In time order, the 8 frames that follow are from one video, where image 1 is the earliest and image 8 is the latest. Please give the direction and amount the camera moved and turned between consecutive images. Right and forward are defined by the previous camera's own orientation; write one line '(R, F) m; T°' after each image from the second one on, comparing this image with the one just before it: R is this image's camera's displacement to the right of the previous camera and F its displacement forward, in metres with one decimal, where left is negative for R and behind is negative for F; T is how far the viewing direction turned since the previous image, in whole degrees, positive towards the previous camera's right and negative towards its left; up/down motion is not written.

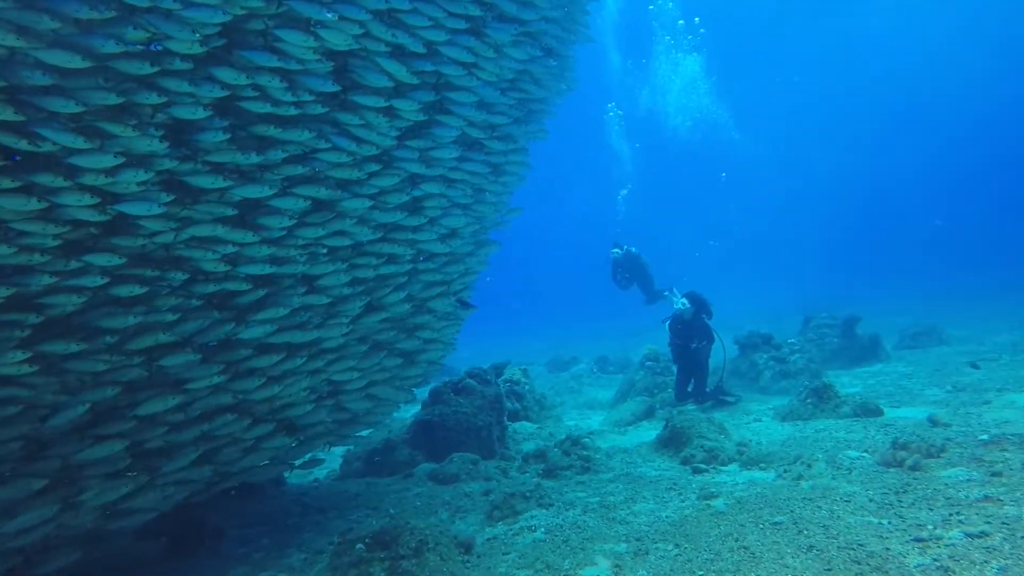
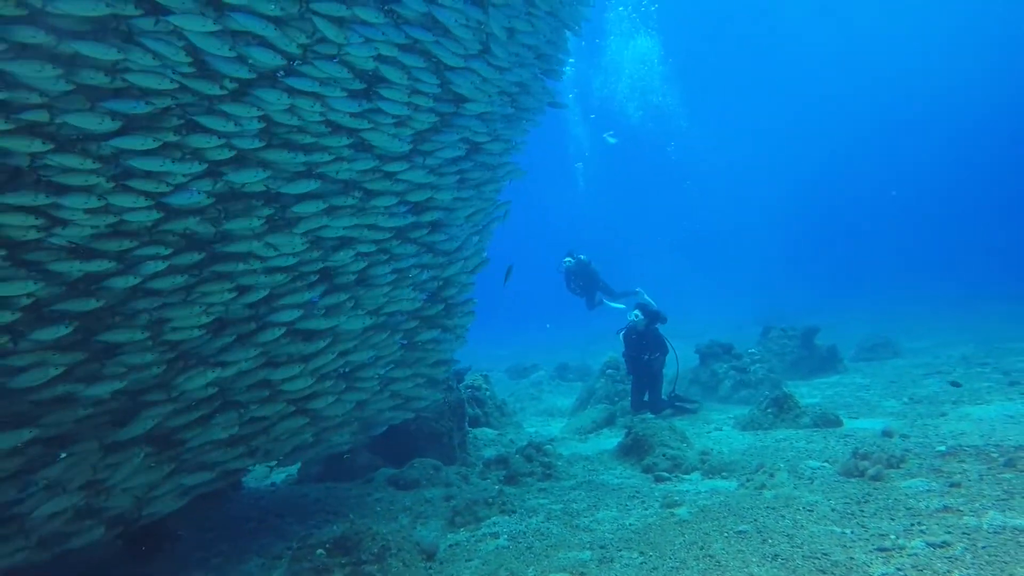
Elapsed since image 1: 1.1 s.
(+0.1, 0.0) m; +1°
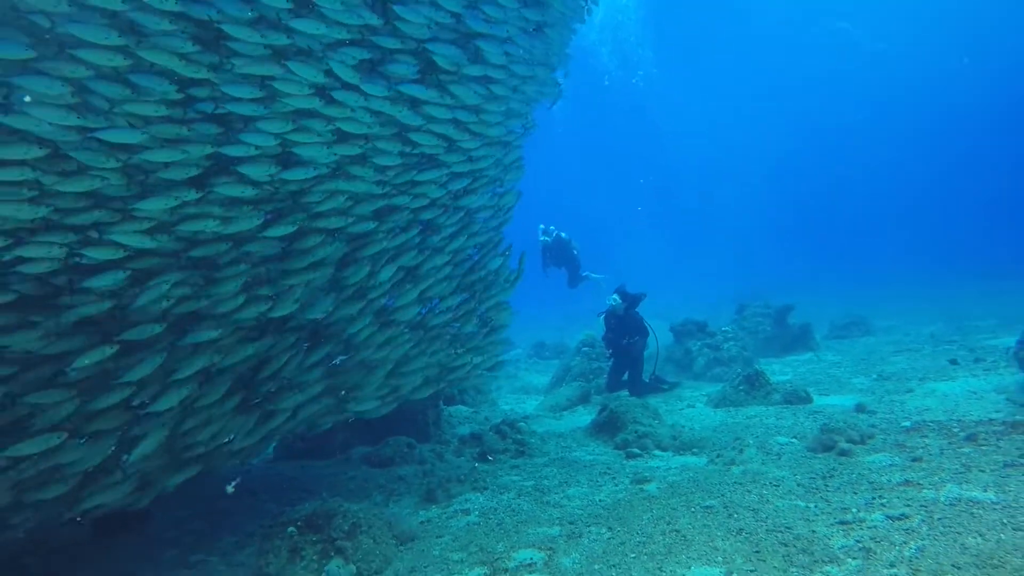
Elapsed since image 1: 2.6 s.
(0.0, 0.0) m; +2°
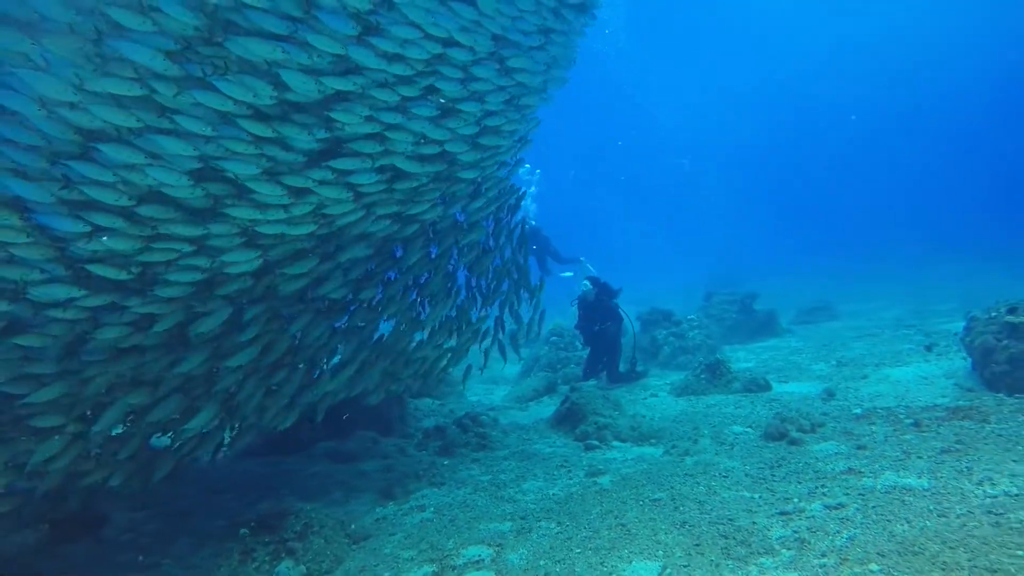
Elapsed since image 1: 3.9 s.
(-0.1, 0.0) m; +5°
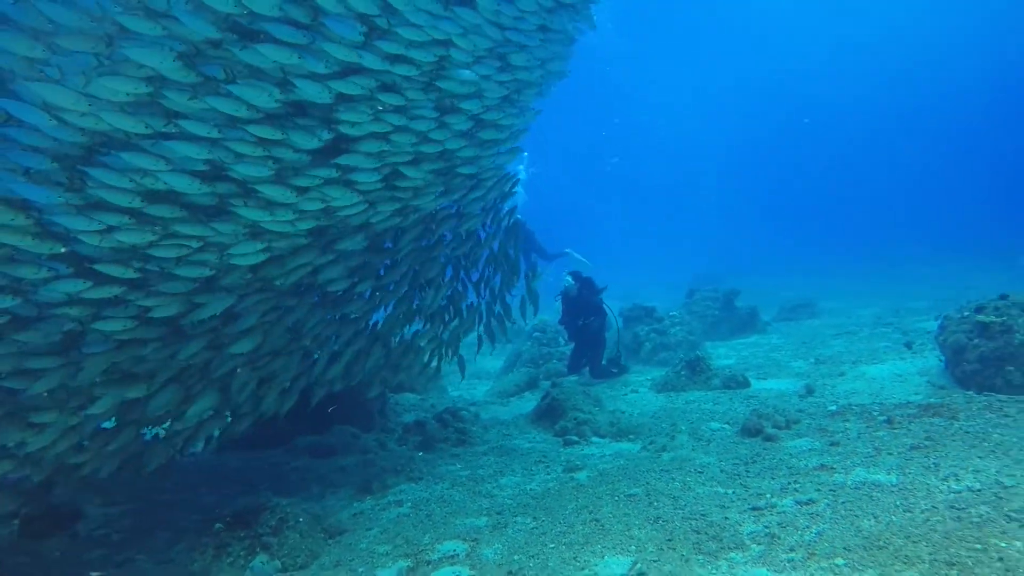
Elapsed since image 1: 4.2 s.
(+1.7, -1.8) m; -15°
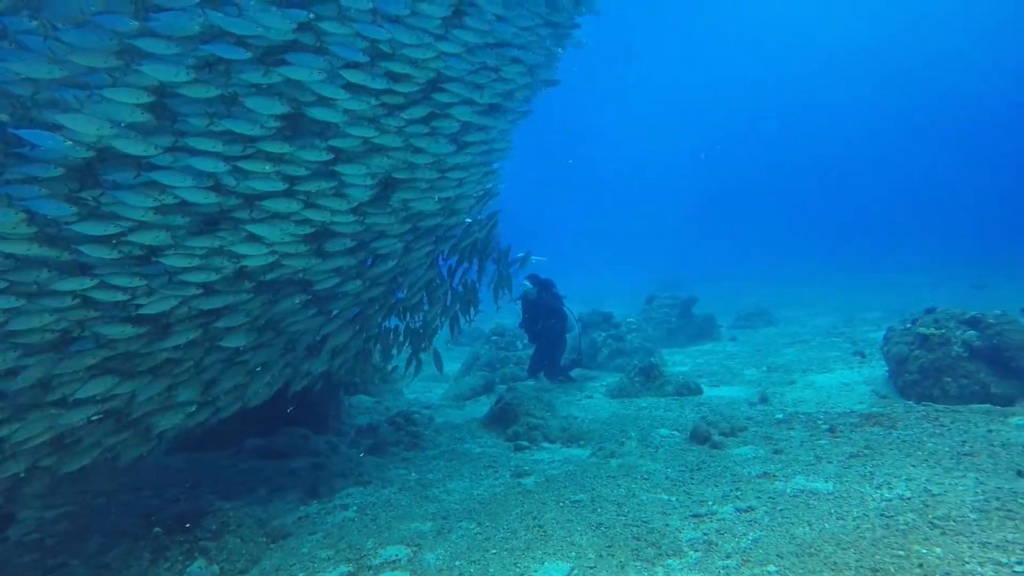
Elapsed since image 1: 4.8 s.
(+0.1, 0.0) m; +2°
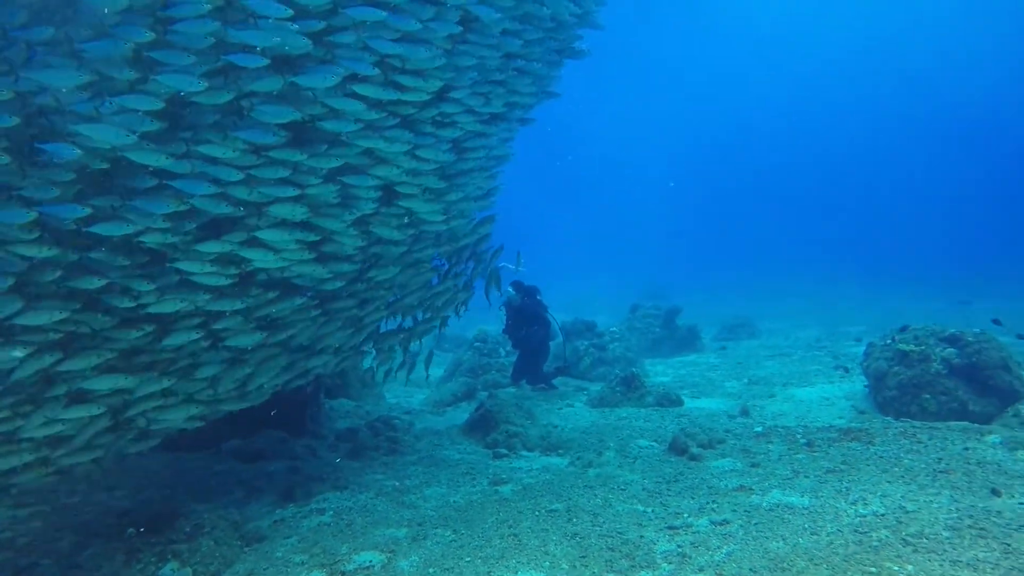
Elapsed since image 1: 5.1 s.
(0.0, 0.0) m; +1°
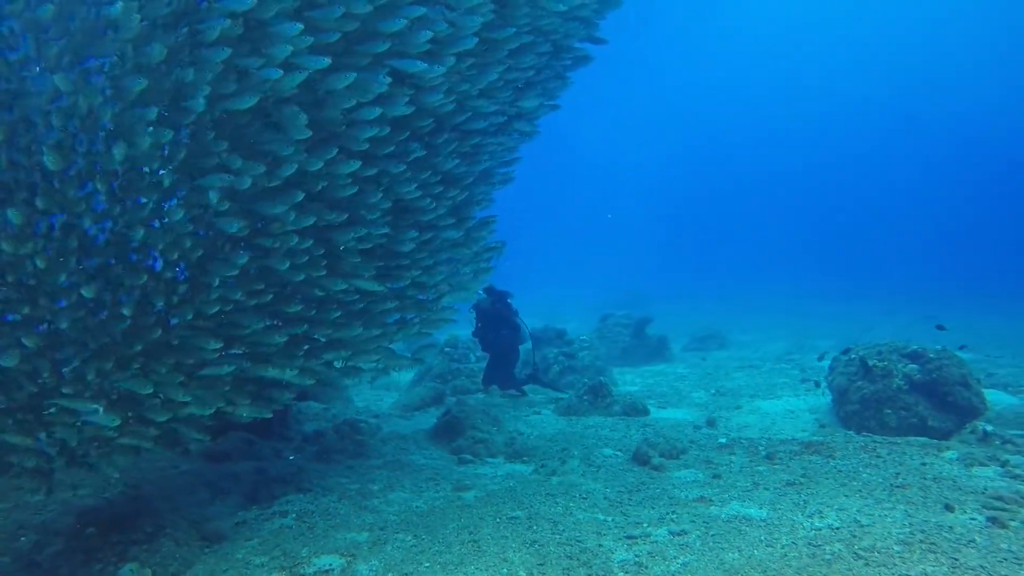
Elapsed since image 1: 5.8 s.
(+0.1, 0.0) m; +2°
